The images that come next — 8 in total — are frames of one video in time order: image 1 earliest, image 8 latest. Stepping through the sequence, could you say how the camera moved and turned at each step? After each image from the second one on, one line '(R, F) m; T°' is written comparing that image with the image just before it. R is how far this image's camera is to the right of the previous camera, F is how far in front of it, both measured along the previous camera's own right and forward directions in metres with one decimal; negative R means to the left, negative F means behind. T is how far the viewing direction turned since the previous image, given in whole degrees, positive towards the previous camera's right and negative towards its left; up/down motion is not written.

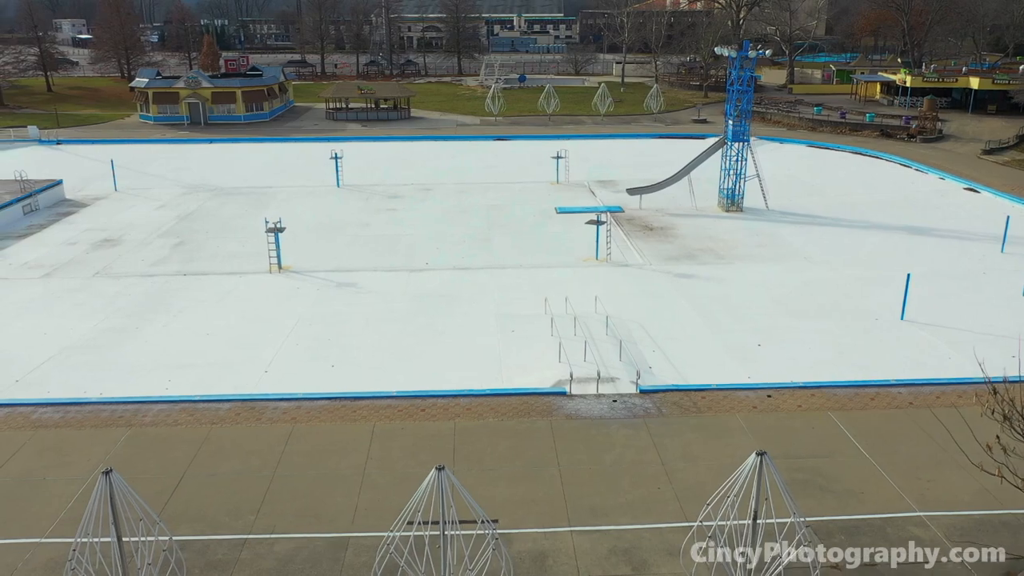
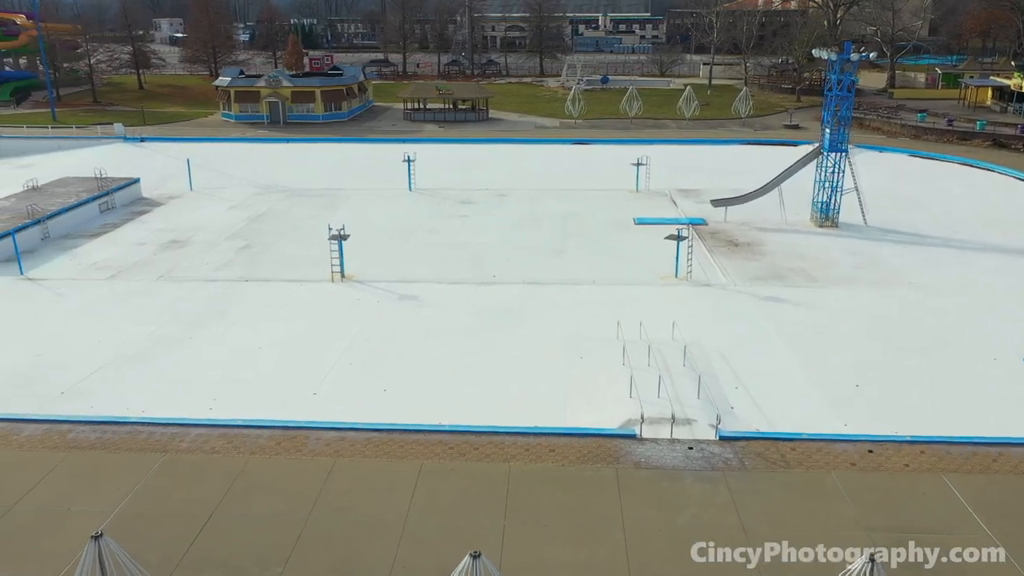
(+0.1, +1.1) m; -5°
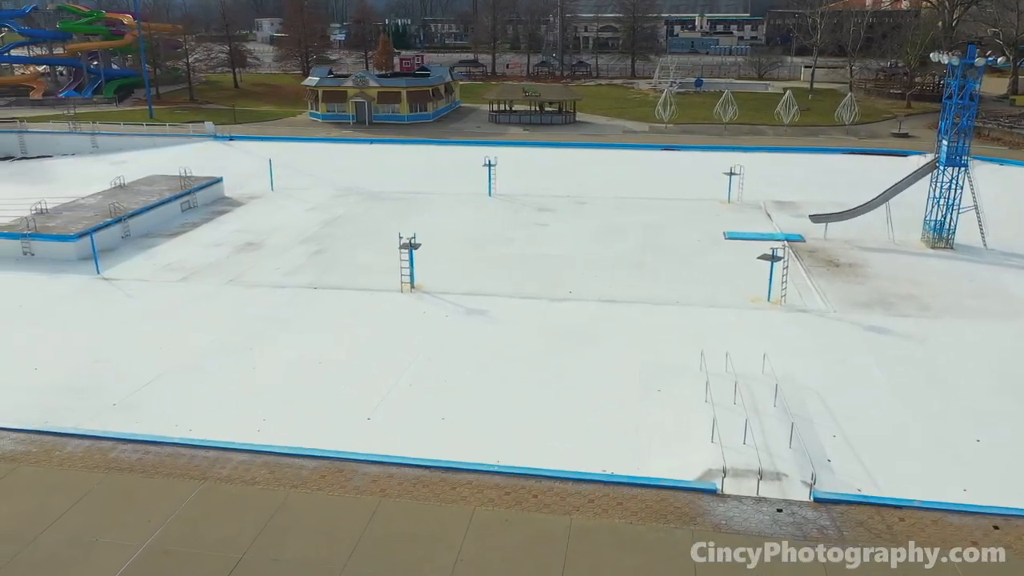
(+0.2, +1.0) m; -6°
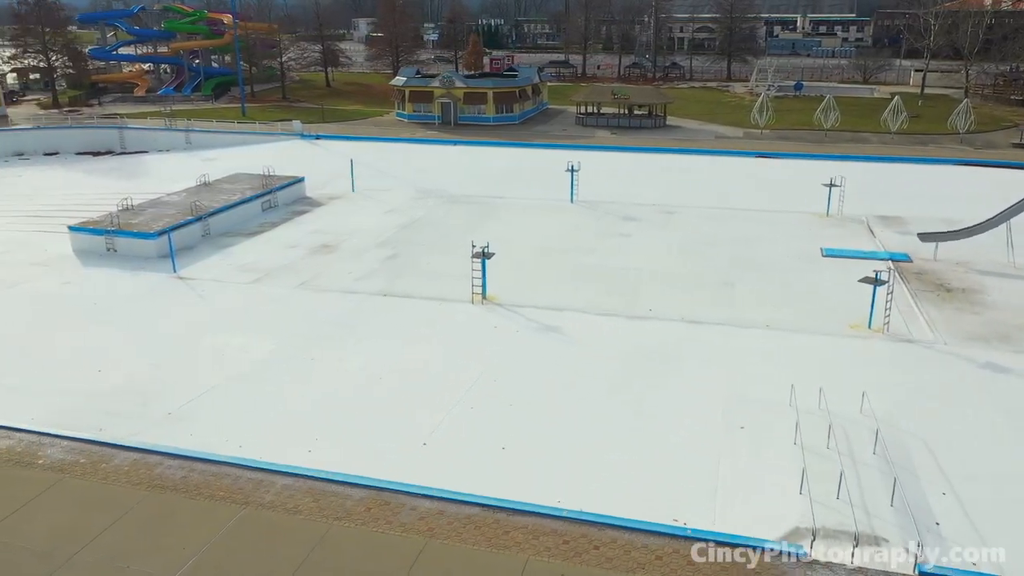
(+0.2, +0.9) m; -6°
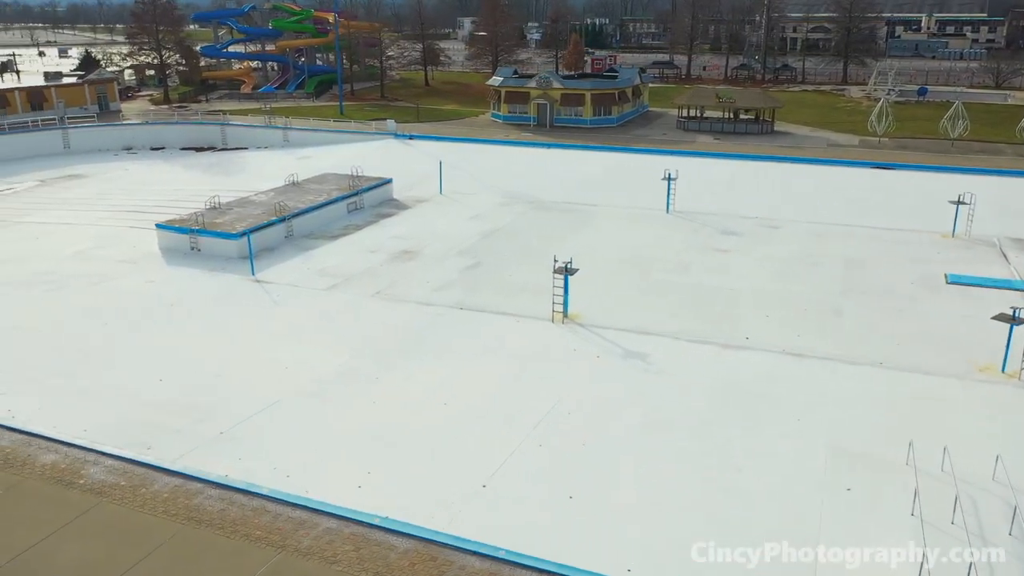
(+0.2, +1.1) m; -7°
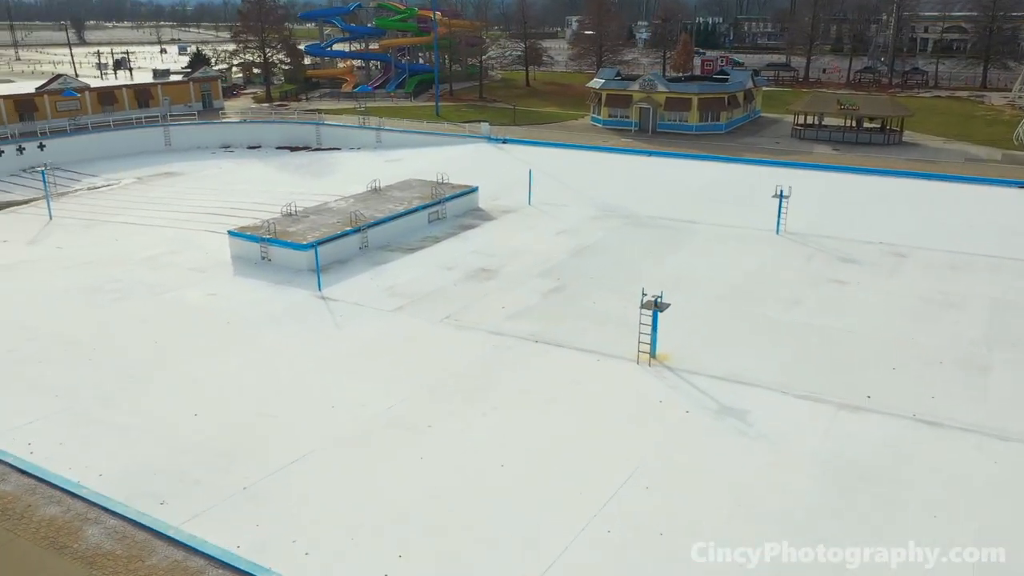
(+0.3, +1.8) m; -7°
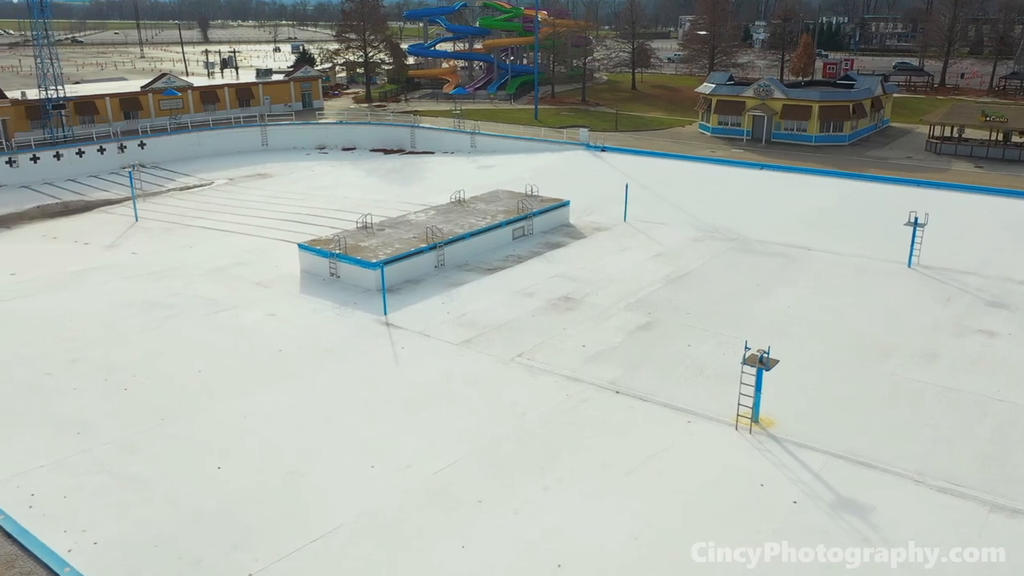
(+0.3, +1.9) m; -7°
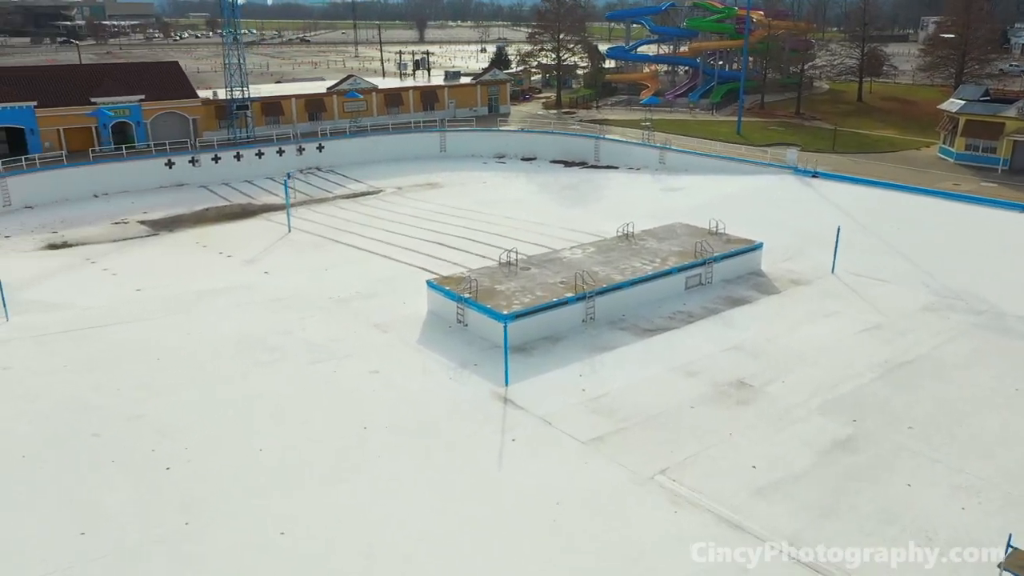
(+0.5, +3.4) m; -14°
